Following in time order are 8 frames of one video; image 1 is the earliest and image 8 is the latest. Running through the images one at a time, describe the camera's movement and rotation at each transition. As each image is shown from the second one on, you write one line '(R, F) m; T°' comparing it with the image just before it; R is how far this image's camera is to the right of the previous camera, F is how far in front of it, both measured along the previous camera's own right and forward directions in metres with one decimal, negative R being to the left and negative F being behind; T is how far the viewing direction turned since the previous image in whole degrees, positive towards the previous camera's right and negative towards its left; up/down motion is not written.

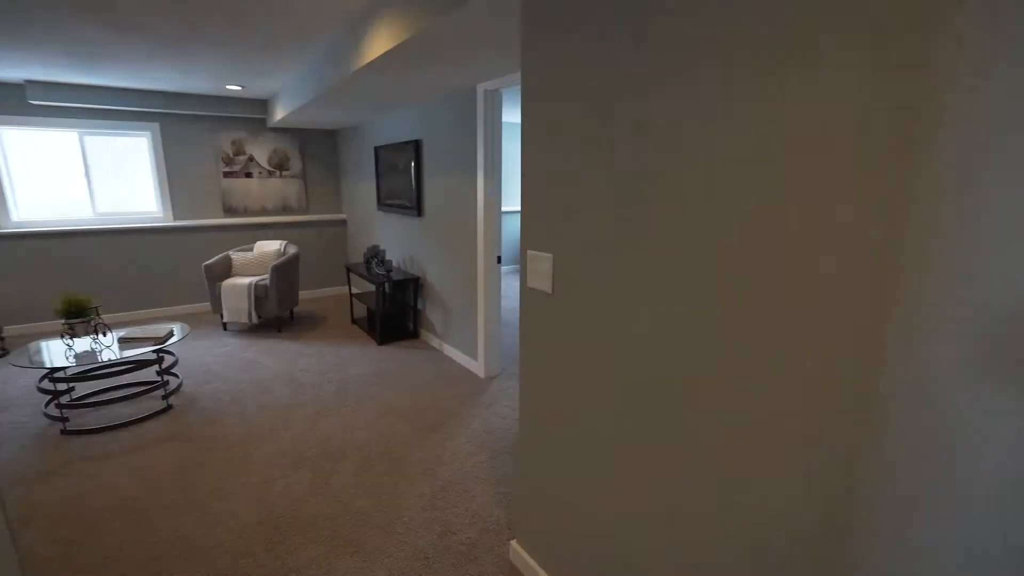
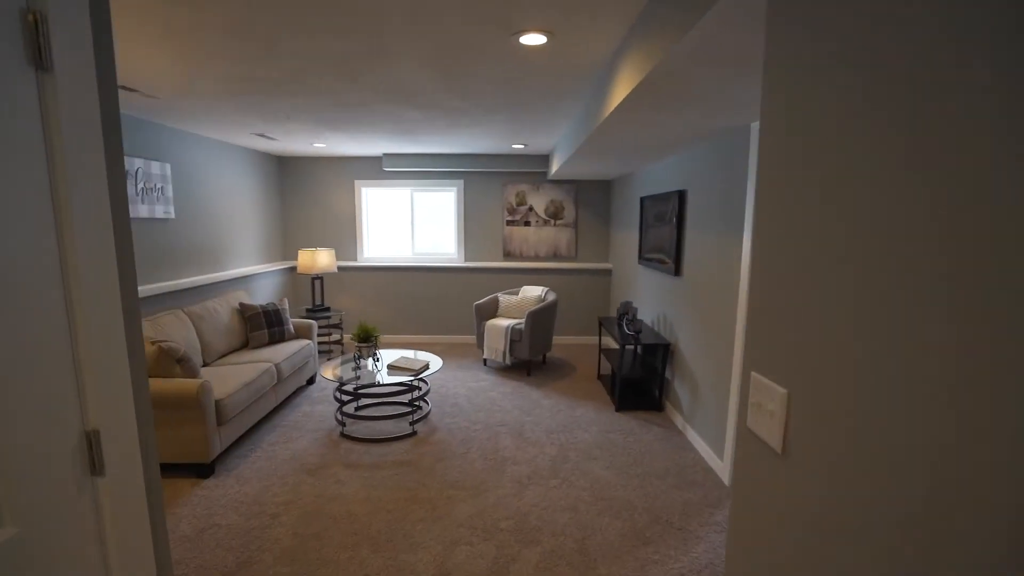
(+0.1, +0.4) m; -33°
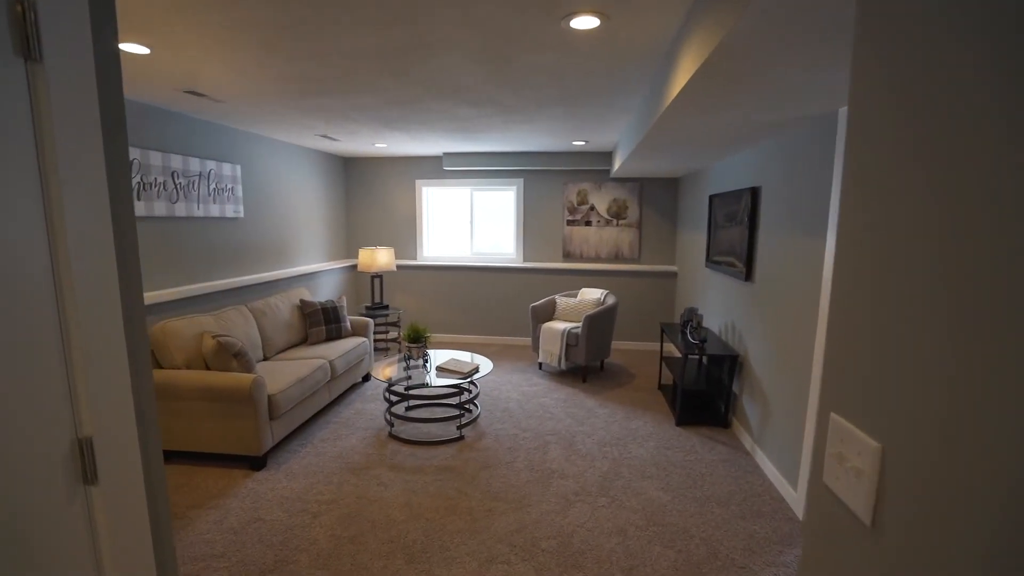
(+0.1, +0.1) m; -8°
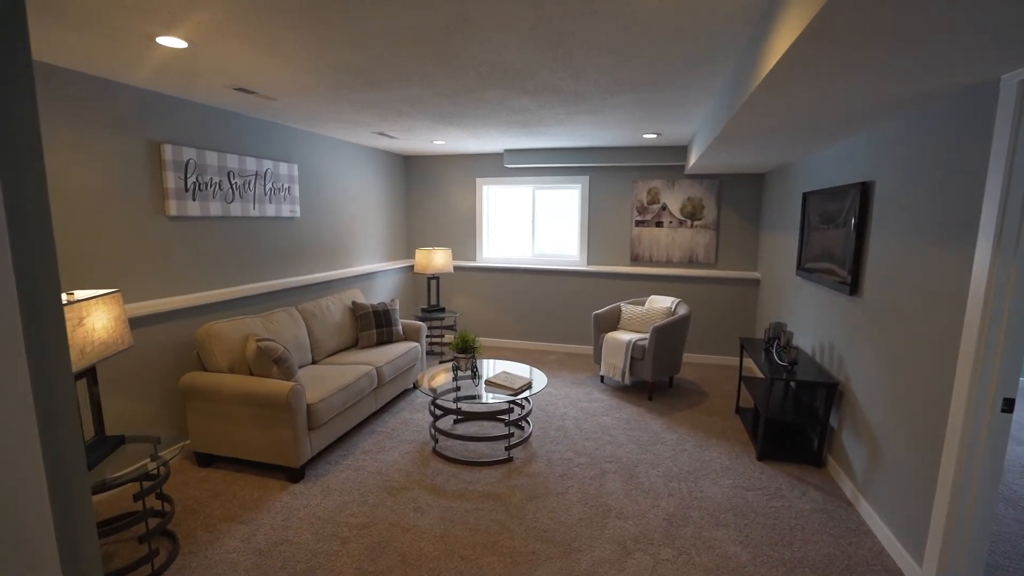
(+0.1, +0.3) m; -8°
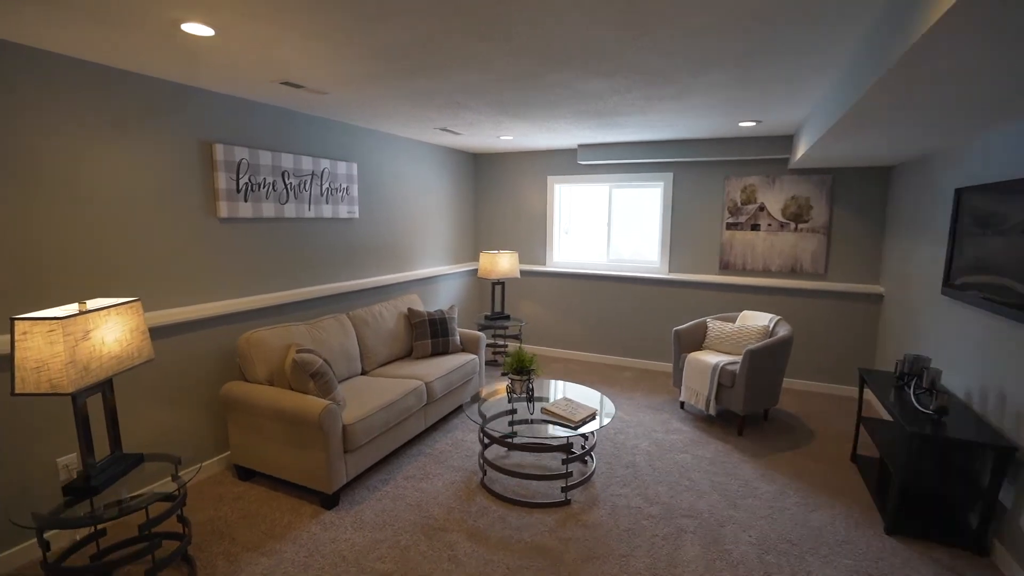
(+0.1, +0.4) m; -9°
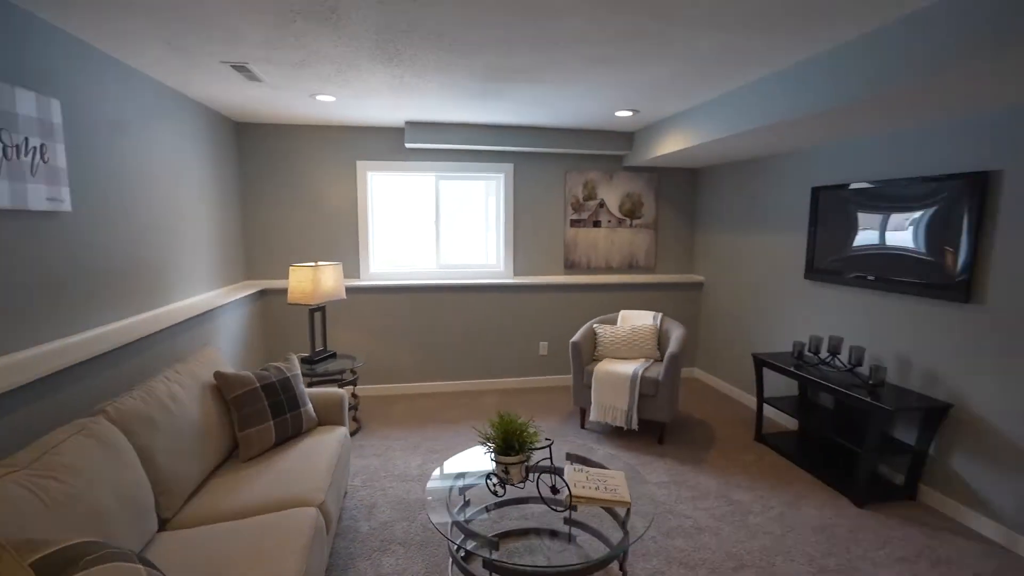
(-0.9, +1.3) m; +33°
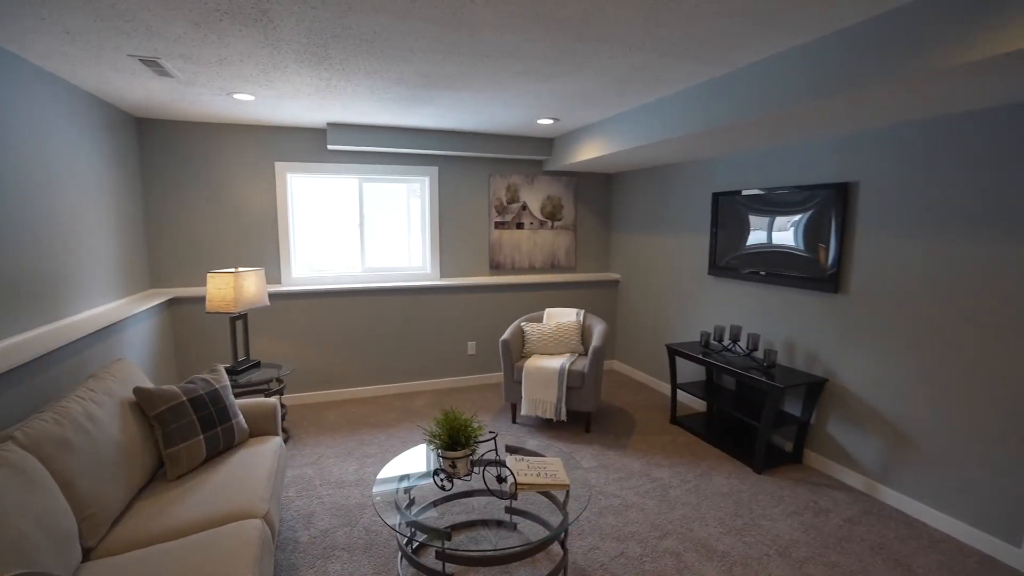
(-0.1, -0.1) m; +9°
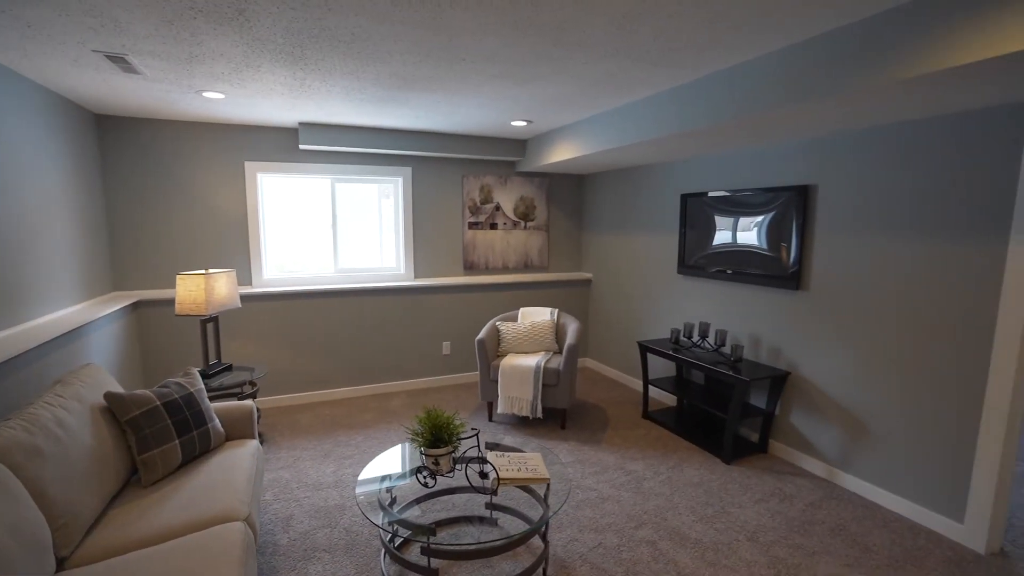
(0.0, 0.0) m; +3°
